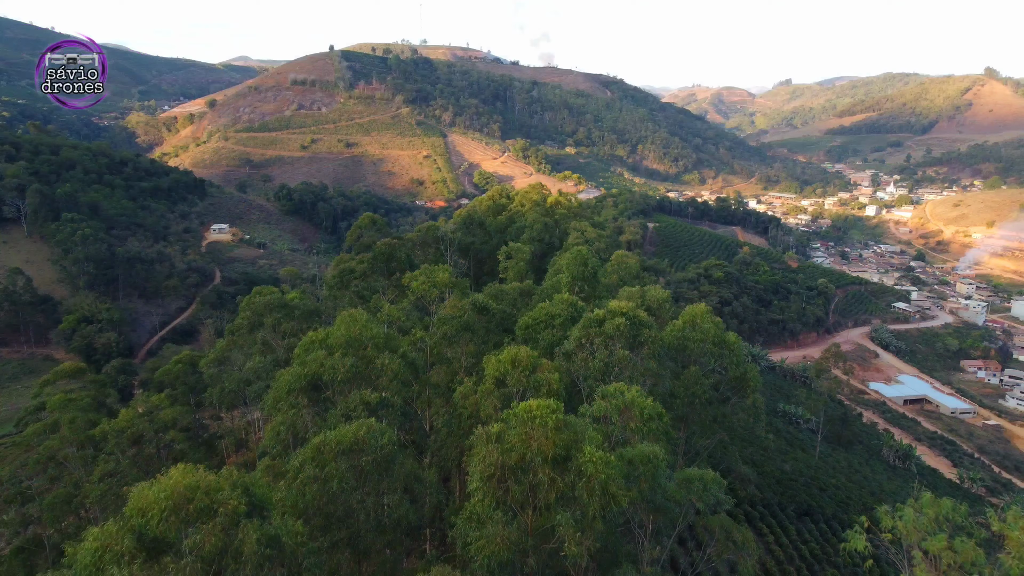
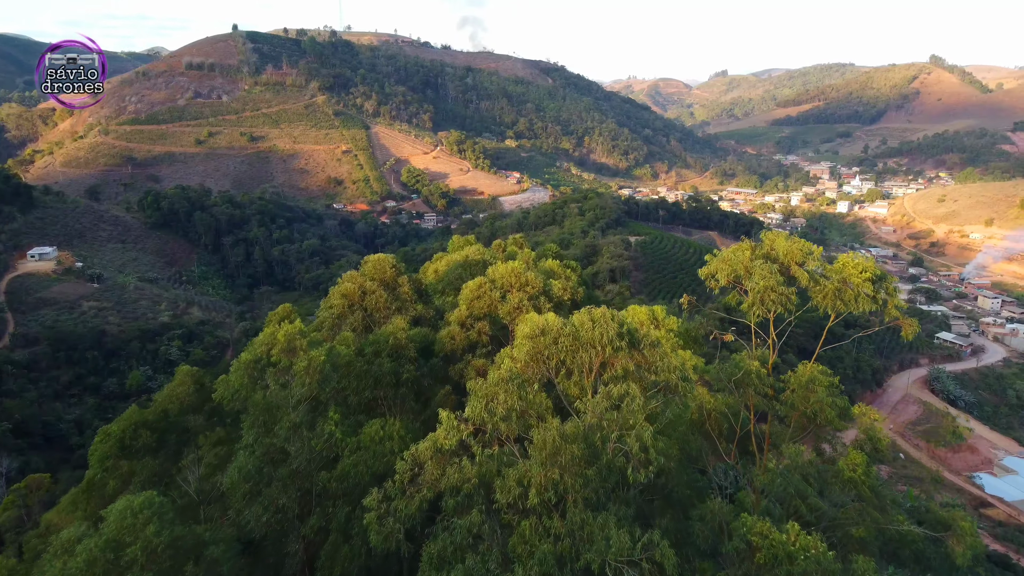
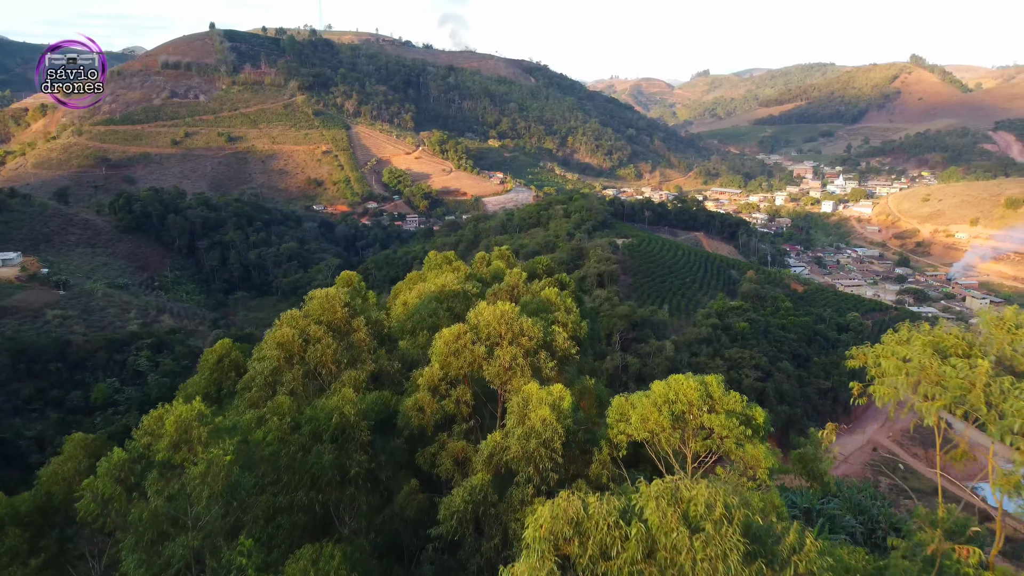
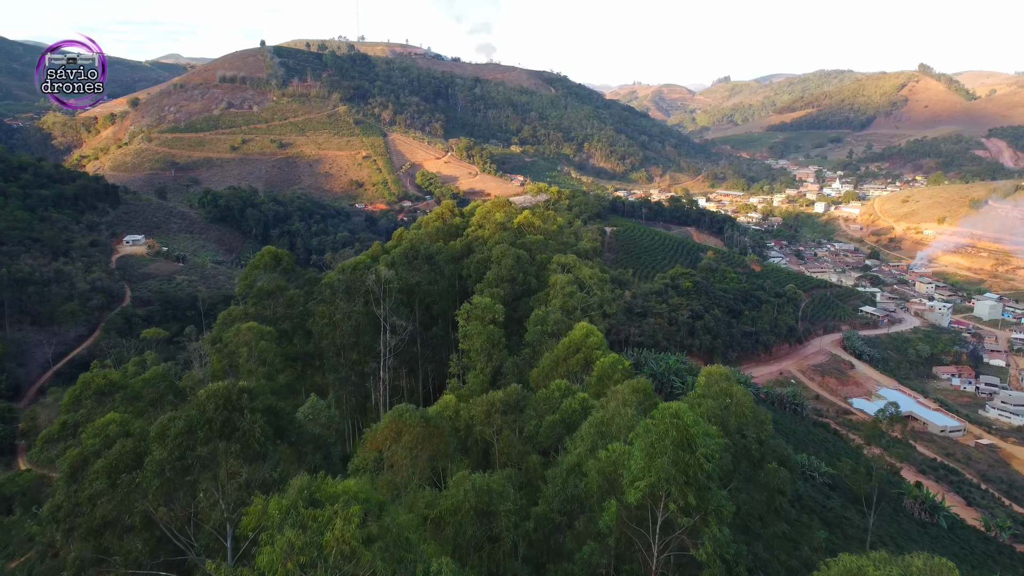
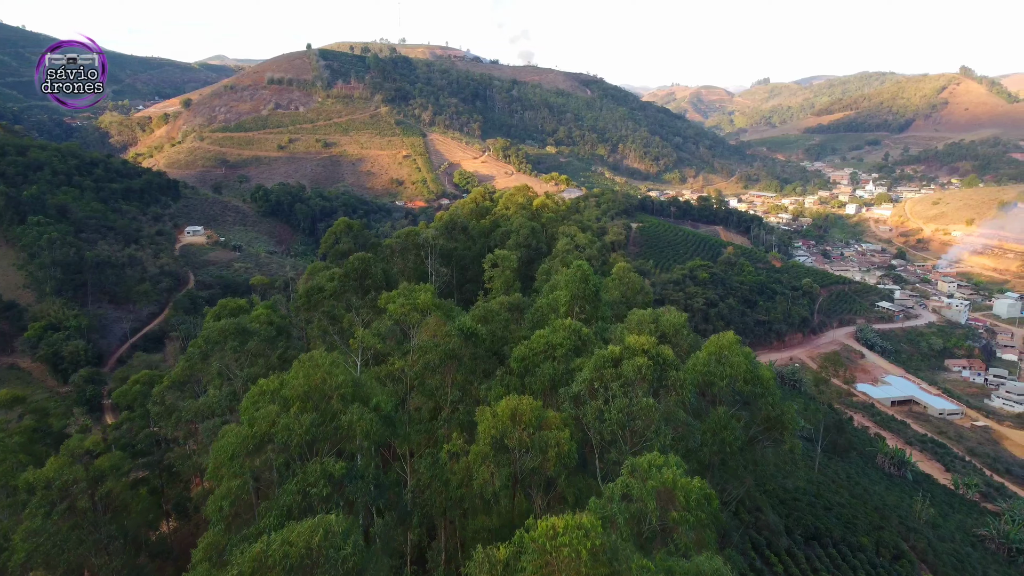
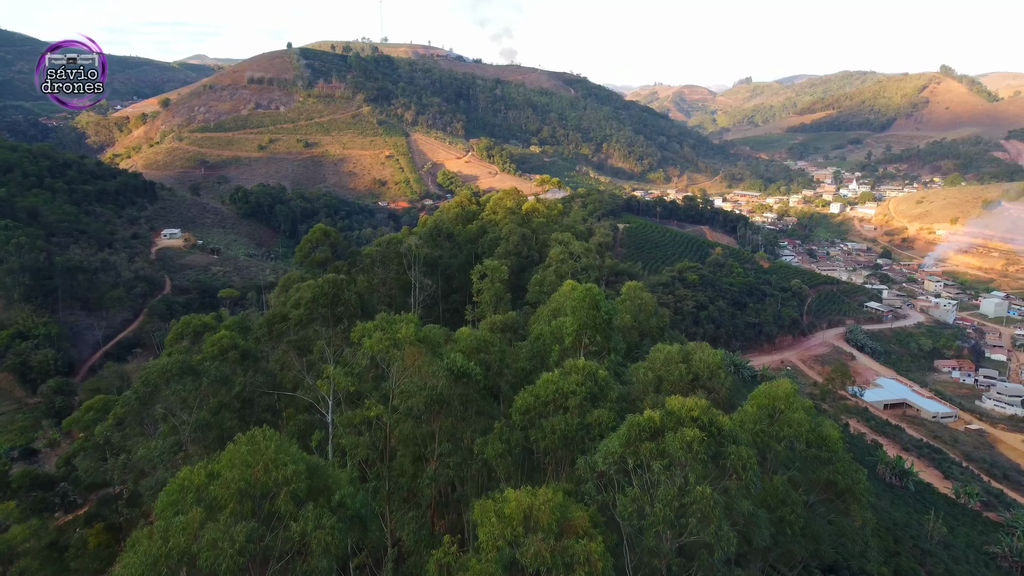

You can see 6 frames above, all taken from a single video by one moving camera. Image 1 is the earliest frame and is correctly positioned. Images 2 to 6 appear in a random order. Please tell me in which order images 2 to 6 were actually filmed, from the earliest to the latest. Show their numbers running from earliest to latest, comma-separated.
5, 6, 4, 2, 3
